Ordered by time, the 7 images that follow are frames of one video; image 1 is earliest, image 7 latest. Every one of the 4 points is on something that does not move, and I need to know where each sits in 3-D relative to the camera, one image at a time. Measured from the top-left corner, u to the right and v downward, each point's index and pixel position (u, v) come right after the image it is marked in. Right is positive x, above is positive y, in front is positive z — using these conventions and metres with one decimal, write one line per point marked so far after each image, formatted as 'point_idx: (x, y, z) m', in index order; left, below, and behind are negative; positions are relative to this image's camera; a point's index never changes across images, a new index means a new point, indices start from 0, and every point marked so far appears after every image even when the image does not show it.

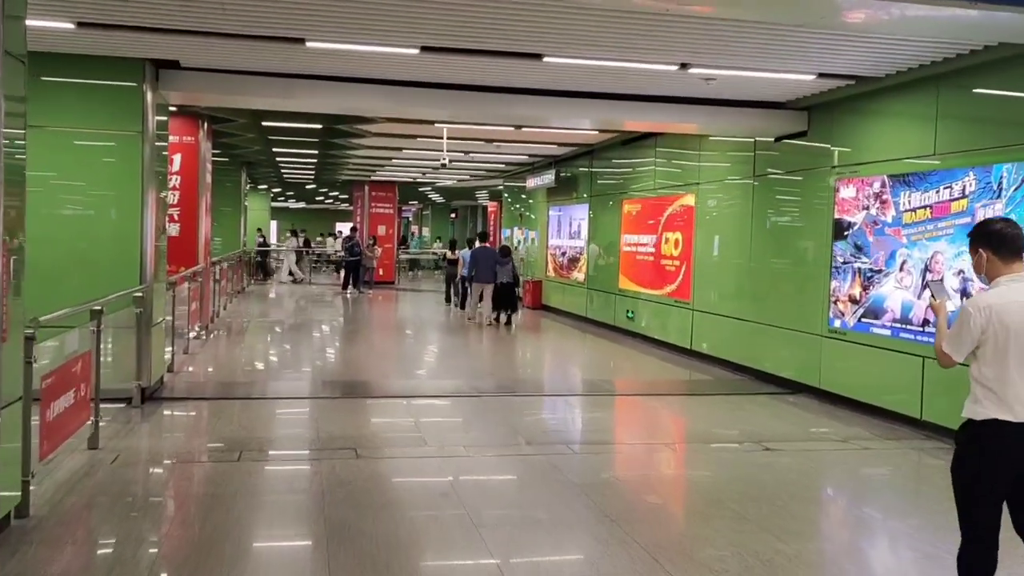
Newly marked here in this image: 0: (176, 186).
0: (-3.7, +1.1, +10.6) m
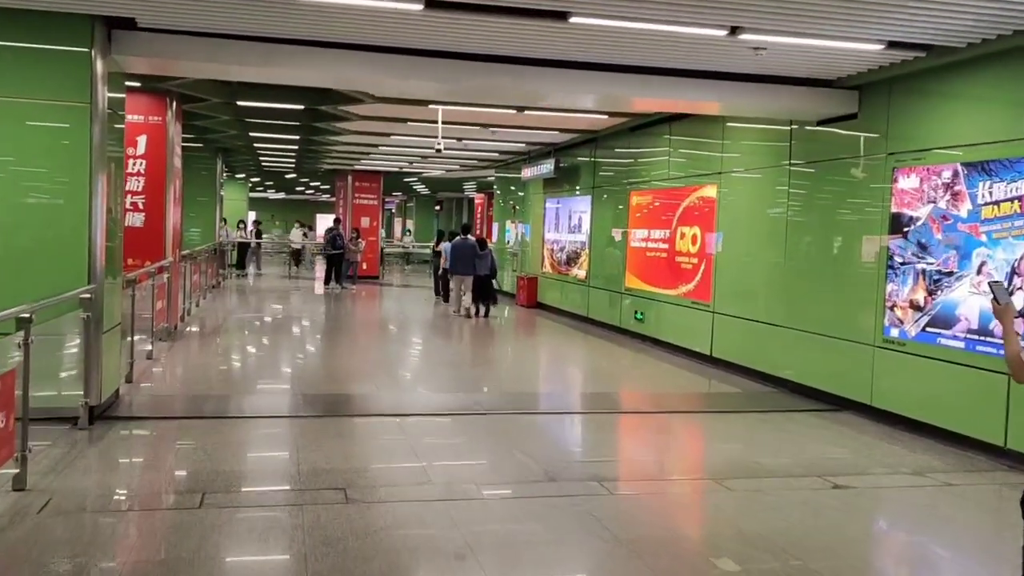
0: (-3.7, +1.2, +9.6) m
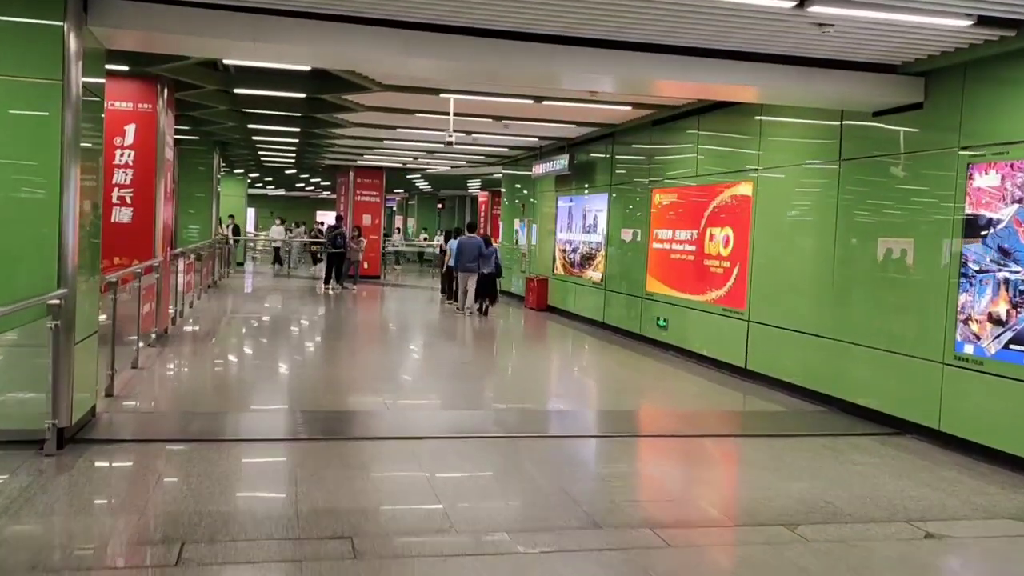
0: (-3.5, +1.1, +8.9) m
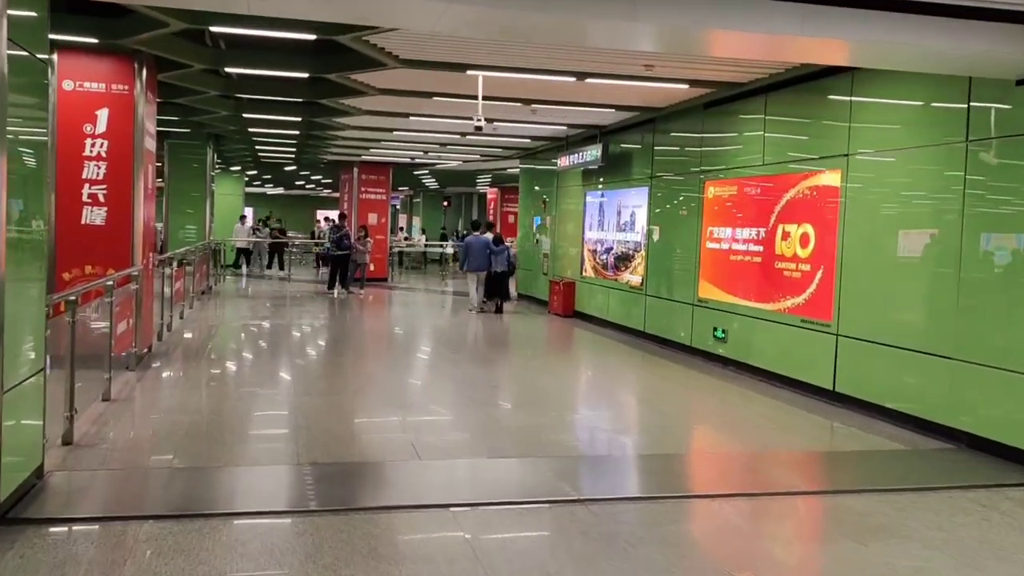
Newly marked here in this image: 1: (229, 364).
0: (-3.2, +1.0, +7.6) m
1: (-2.8, -0.8, +9.7) m
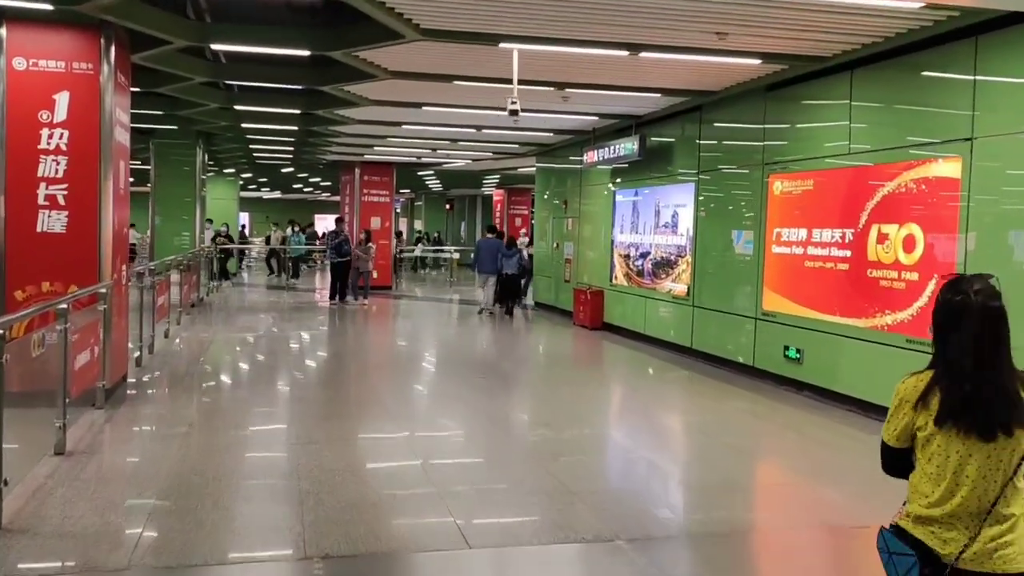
0: (-2.9, +0.9, +6.3) m
1: (-2.5, -0.9, +8.4) m
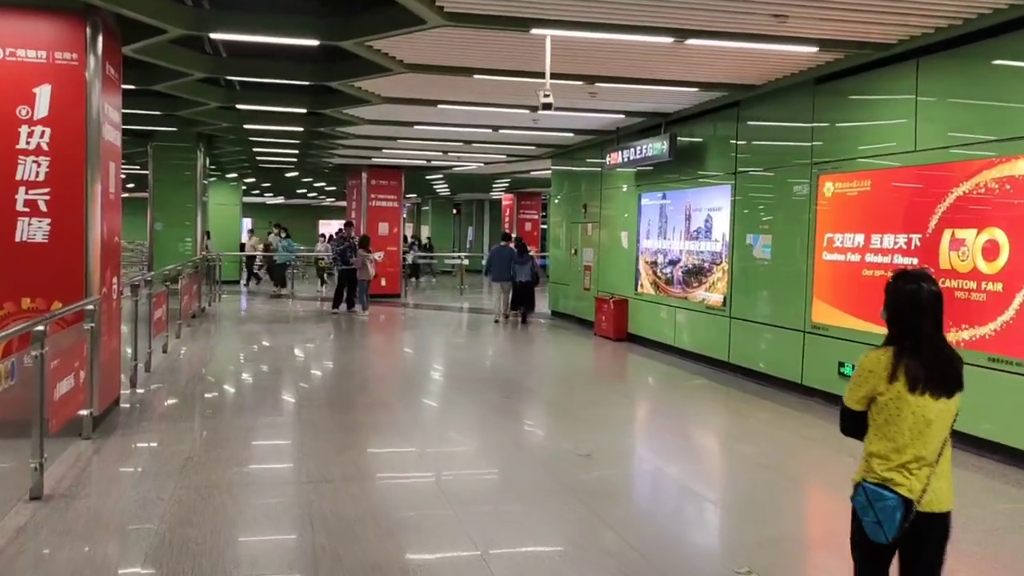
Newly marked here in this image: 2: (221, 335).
0: (-2.7, +0.8, +5.6) m
1: (-2.3, -1.0, +7.8) m
2: (-3.8, -0.6, +12.5) m
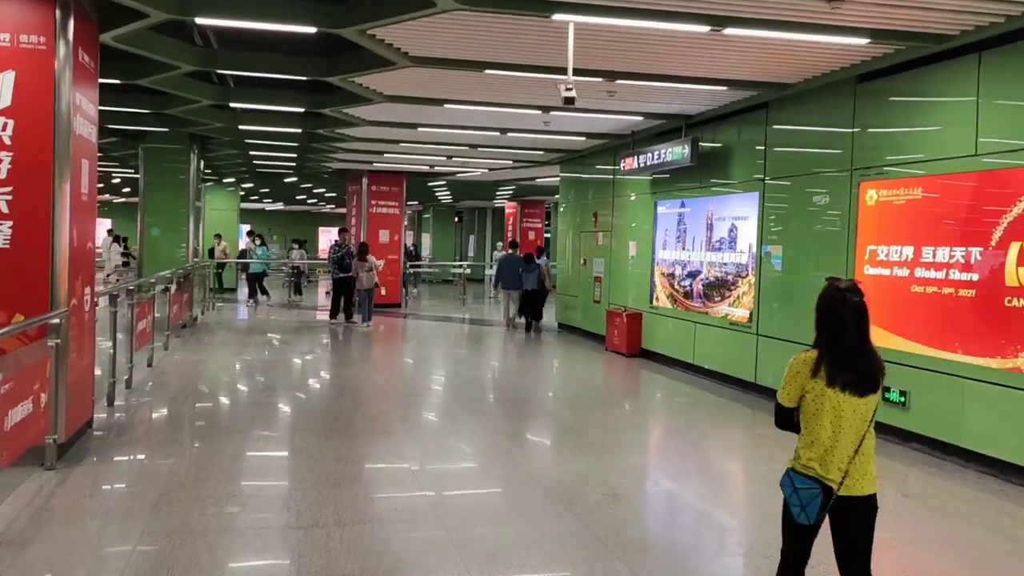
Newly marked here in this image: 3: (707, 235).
0: (-2.6, +0.8, +5.0) m
1: (-2.2, -1.1, +7.1) m
2: (-3.7, -0.7, +11.9) m
3: (+1.9, +0.5, +9.4) m
